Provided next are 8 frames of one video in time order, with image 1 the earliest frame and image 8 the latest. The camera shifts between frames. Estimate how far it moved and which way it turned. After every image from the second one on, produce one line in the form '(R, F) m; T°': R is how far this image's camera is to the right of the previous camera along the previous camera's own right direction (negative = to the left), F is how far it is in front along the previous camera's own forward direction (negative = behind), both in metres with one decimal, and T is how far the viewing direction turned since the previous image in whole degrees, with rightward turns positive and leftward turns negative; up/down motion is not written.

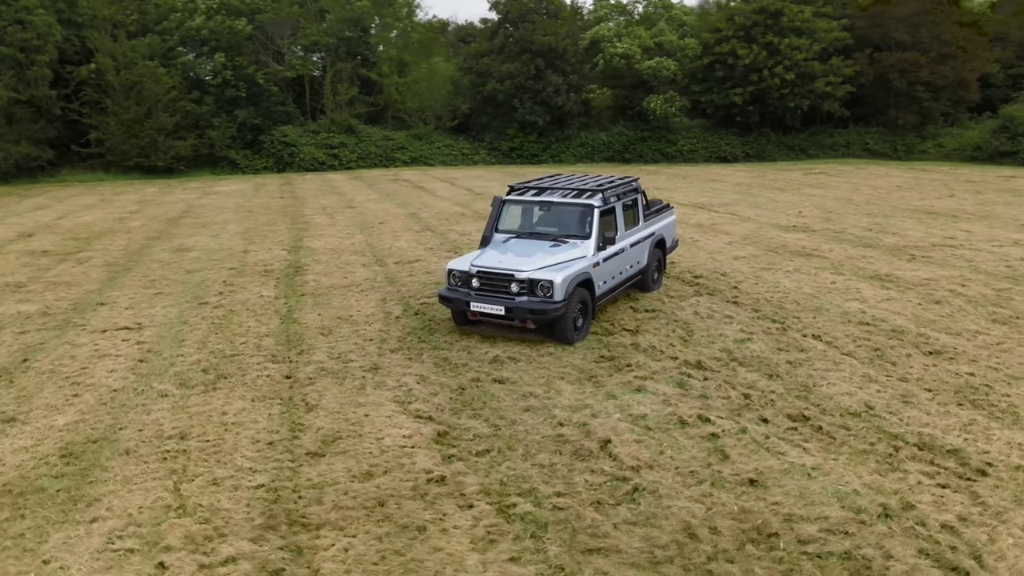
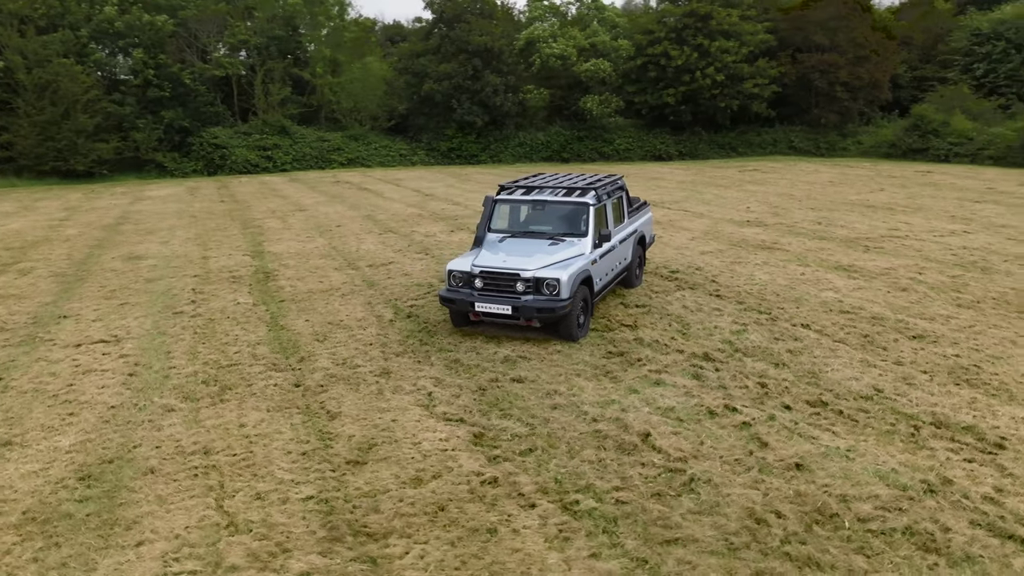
(-0.9, +0.1) m; +6°
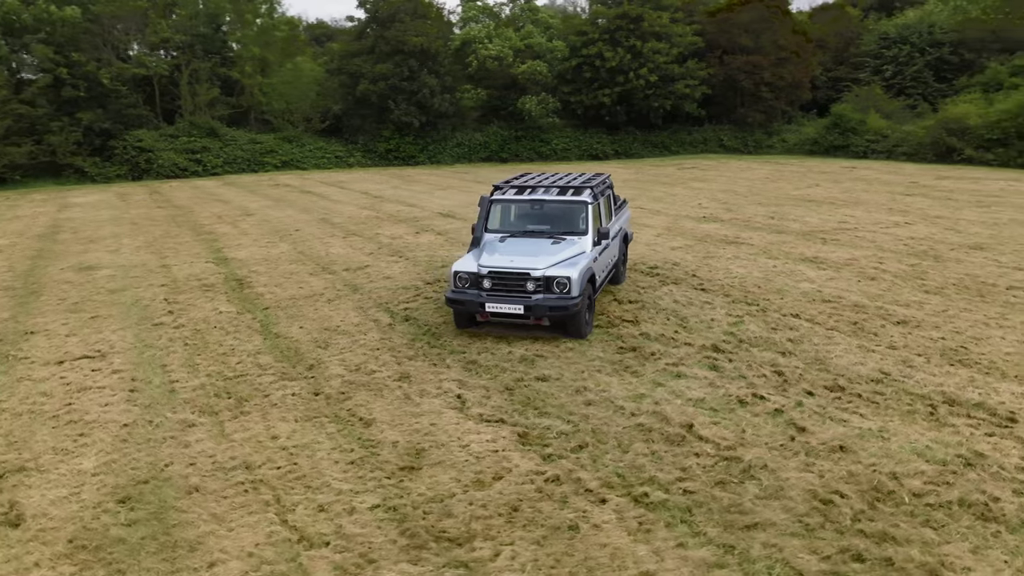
(-1.0, 0.0) m; +6°
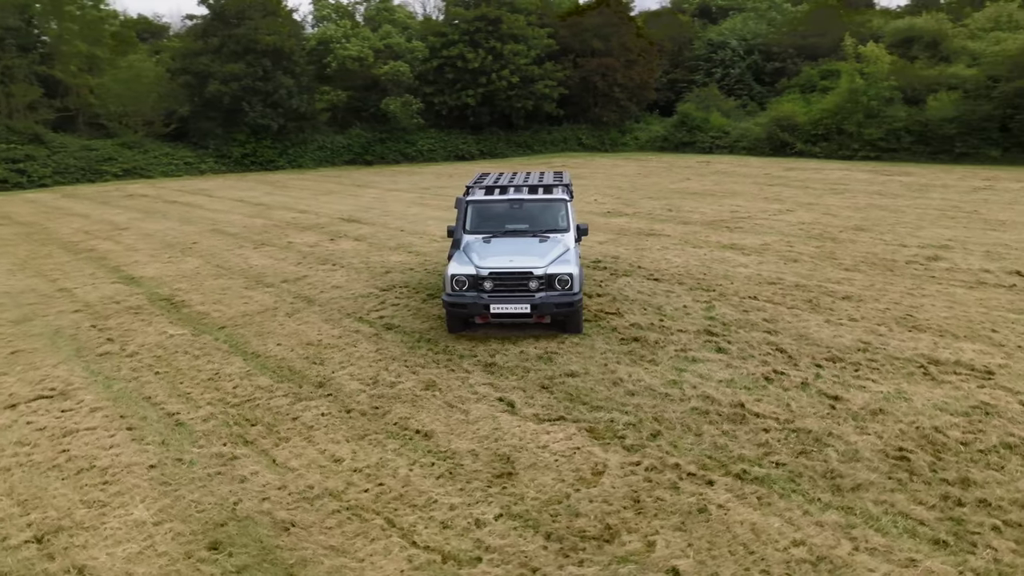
(-1.8, +0.2) m; +13°
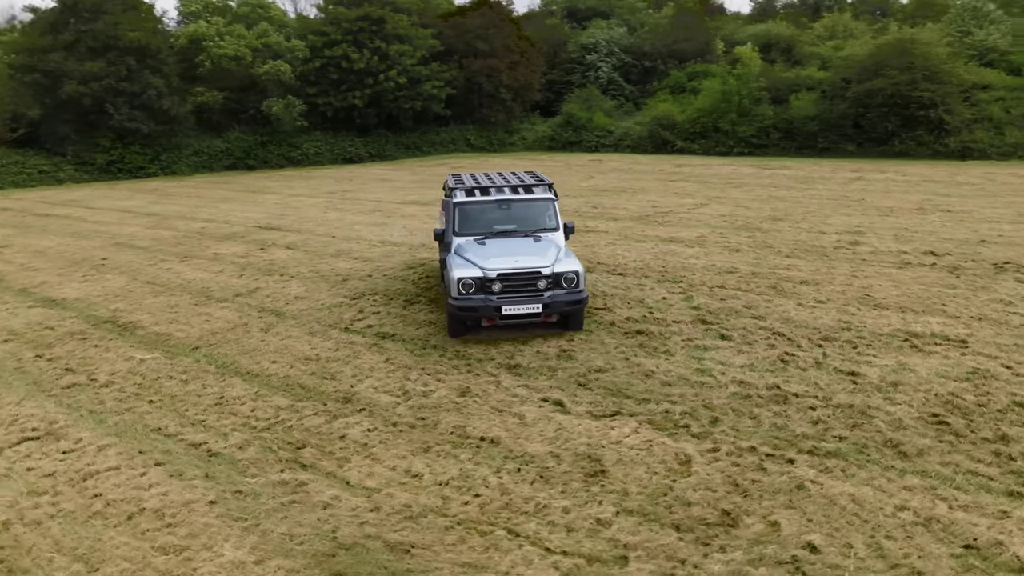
(-1.6, +0.2) m; +10°
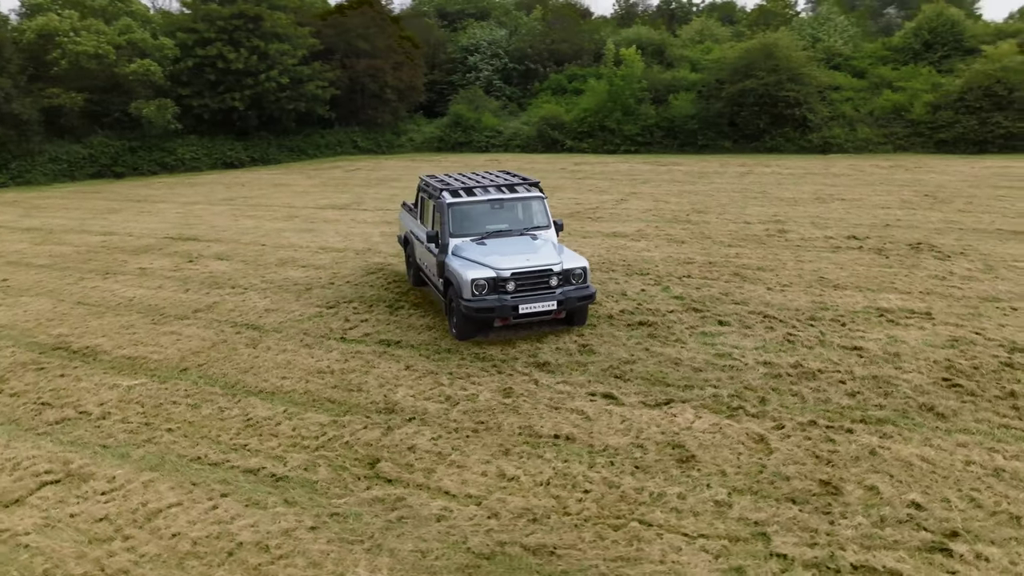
(-1.6, +0.2) m; +10°
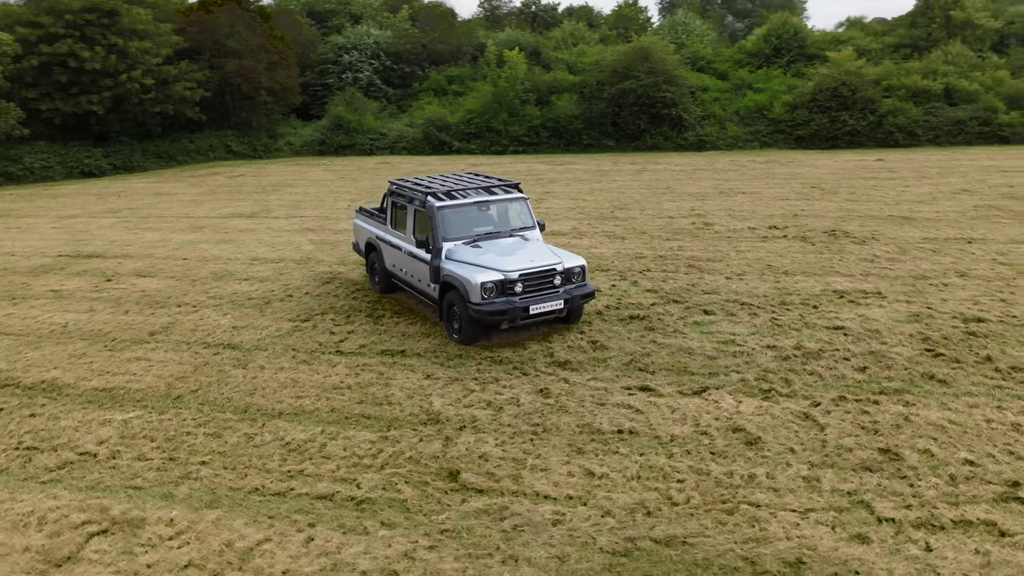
(-1.6, +0.2) m; +11°
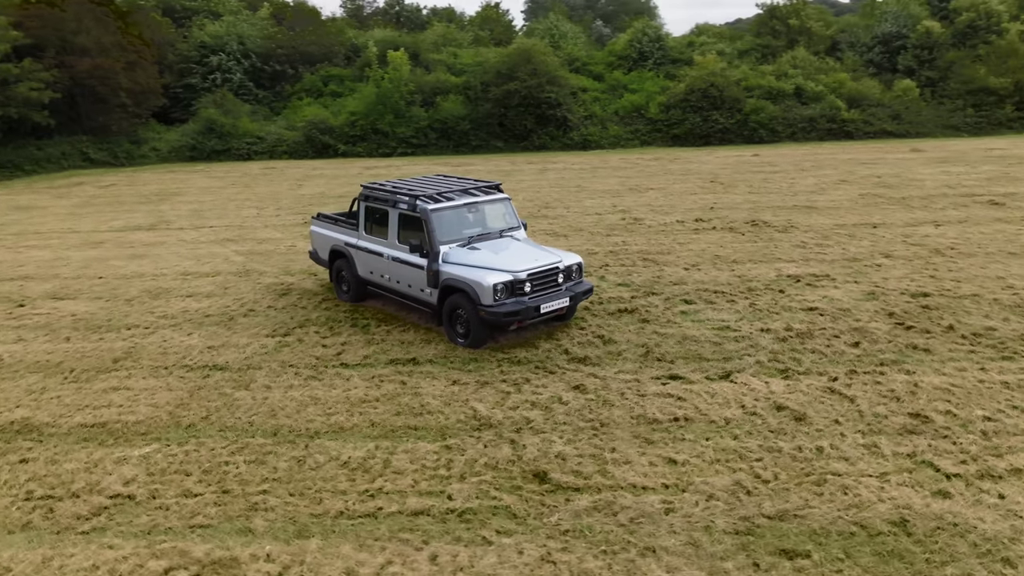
(-1.6, +0.2) m; +11°
